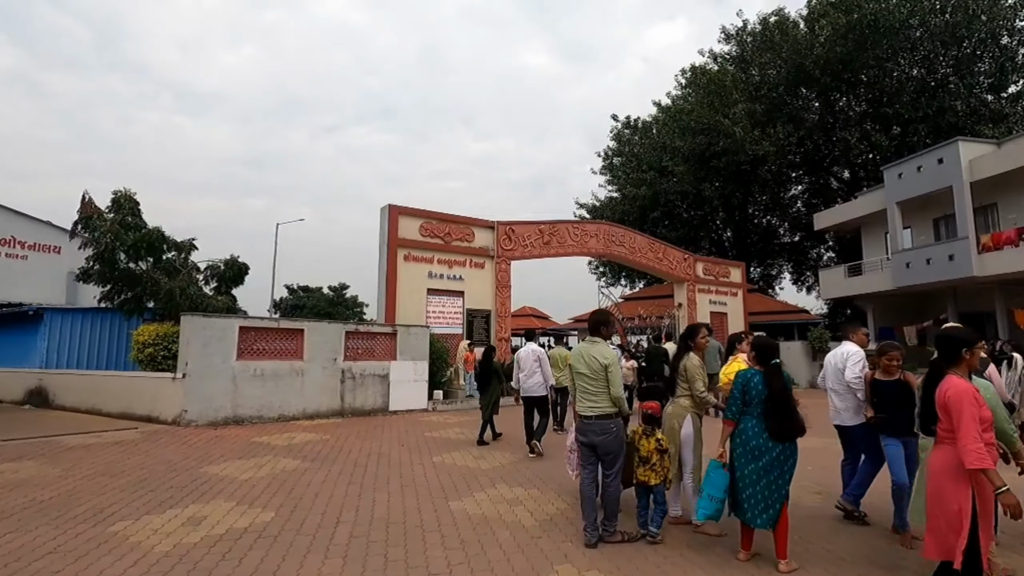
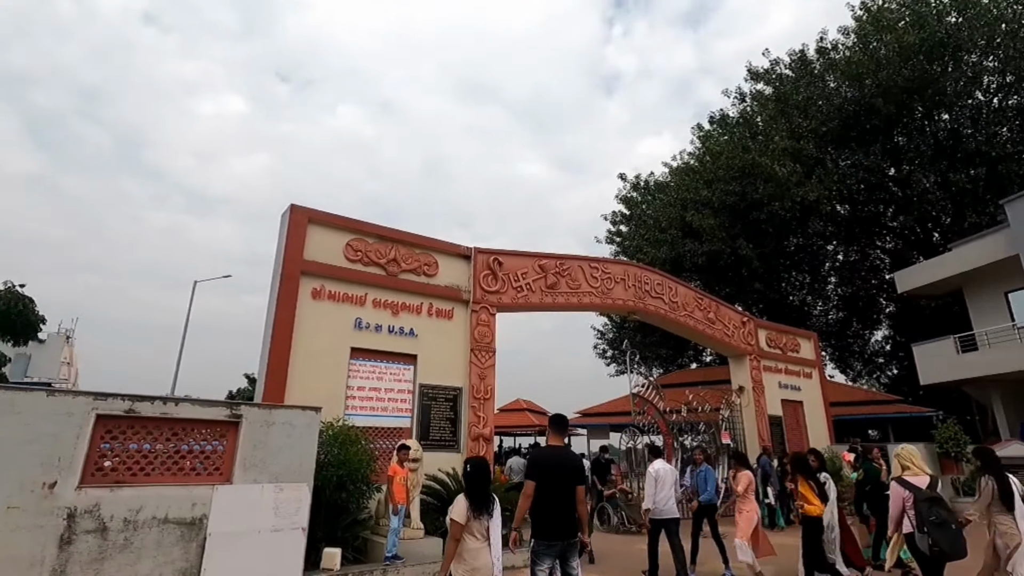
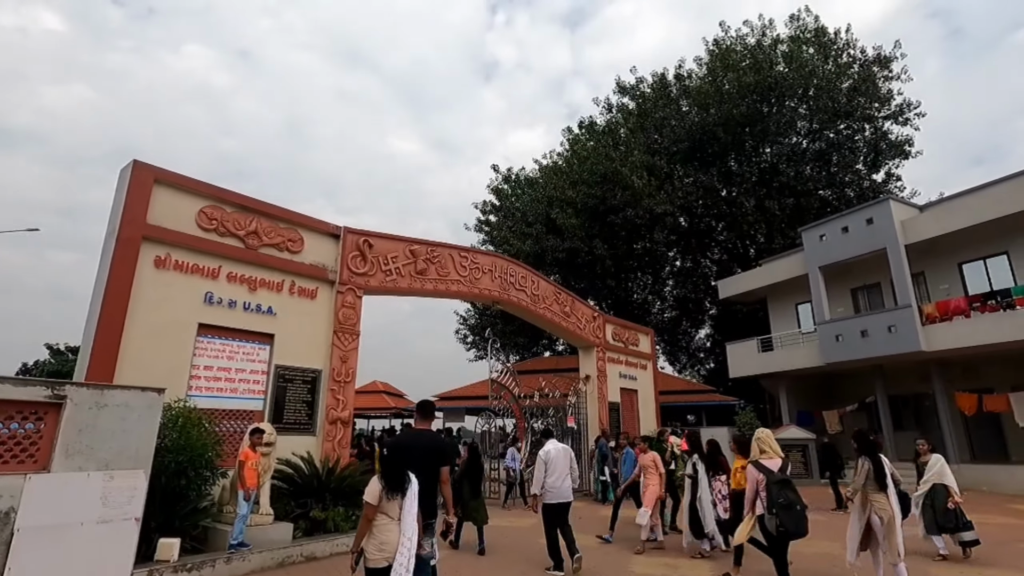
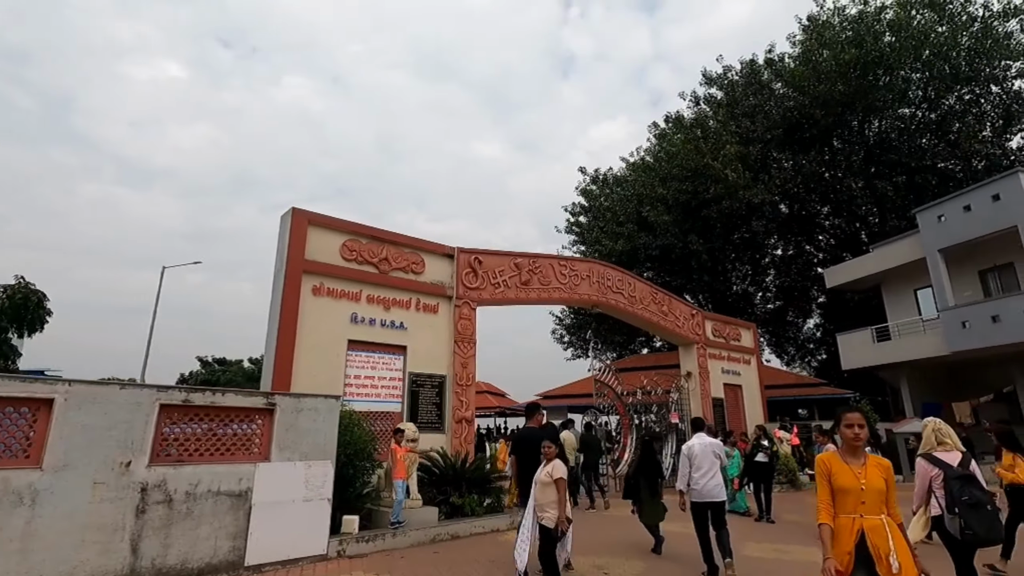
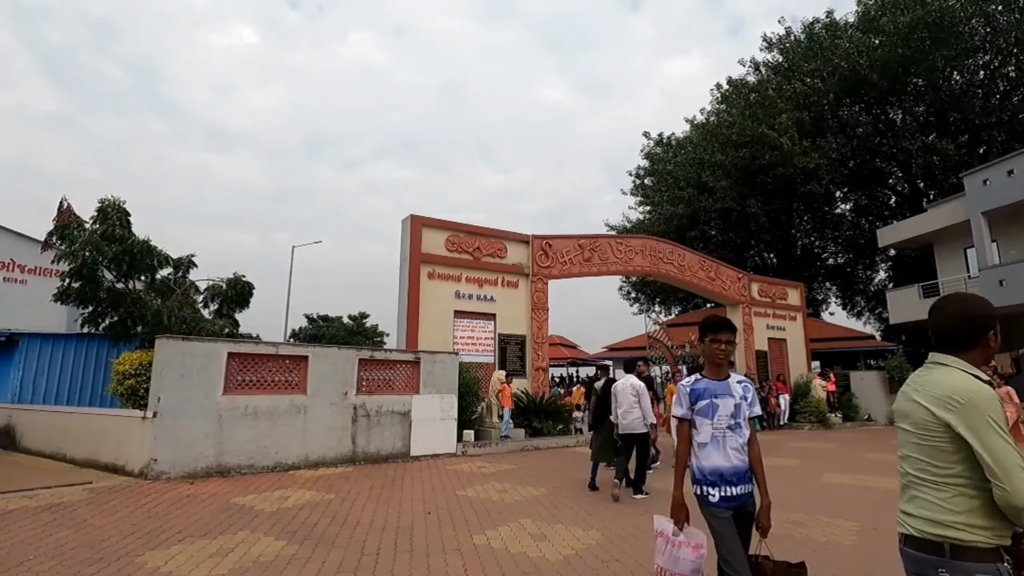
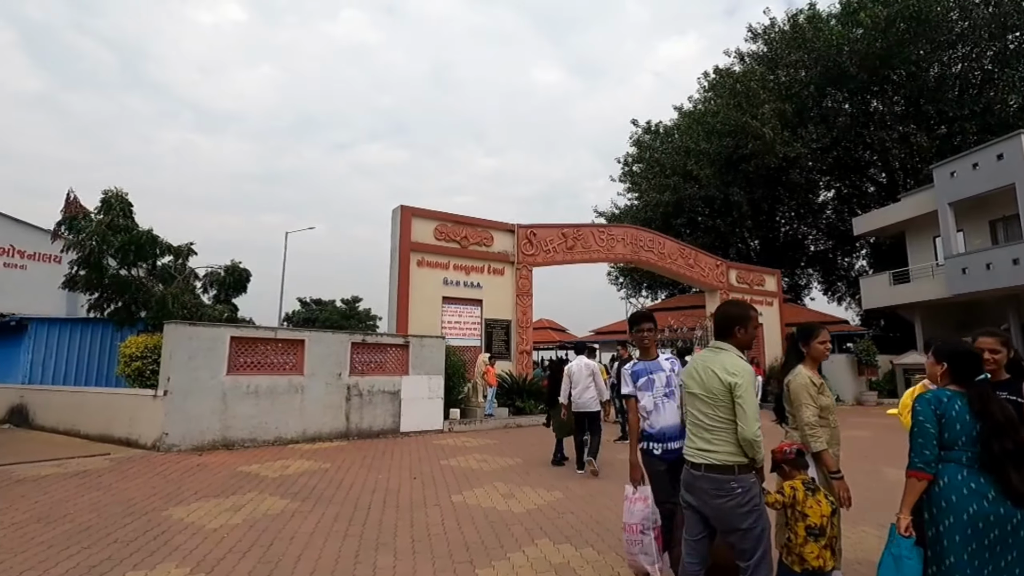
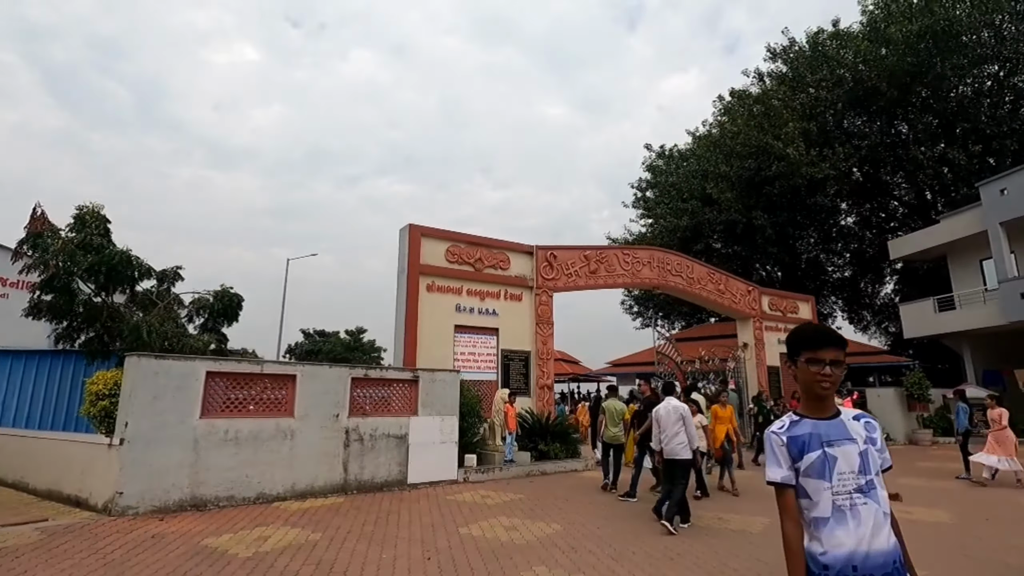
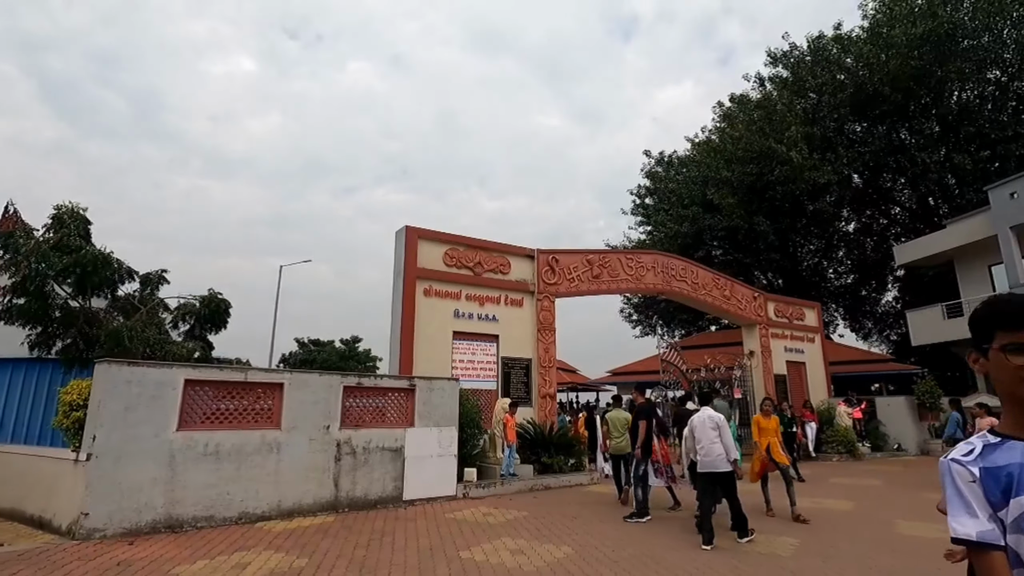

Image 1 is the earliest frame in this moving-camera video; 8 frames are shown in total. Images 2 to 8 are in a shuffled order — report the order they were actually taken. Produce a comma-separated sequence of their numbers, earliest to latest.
6, 5, 7, 8, 4, 3, 2
